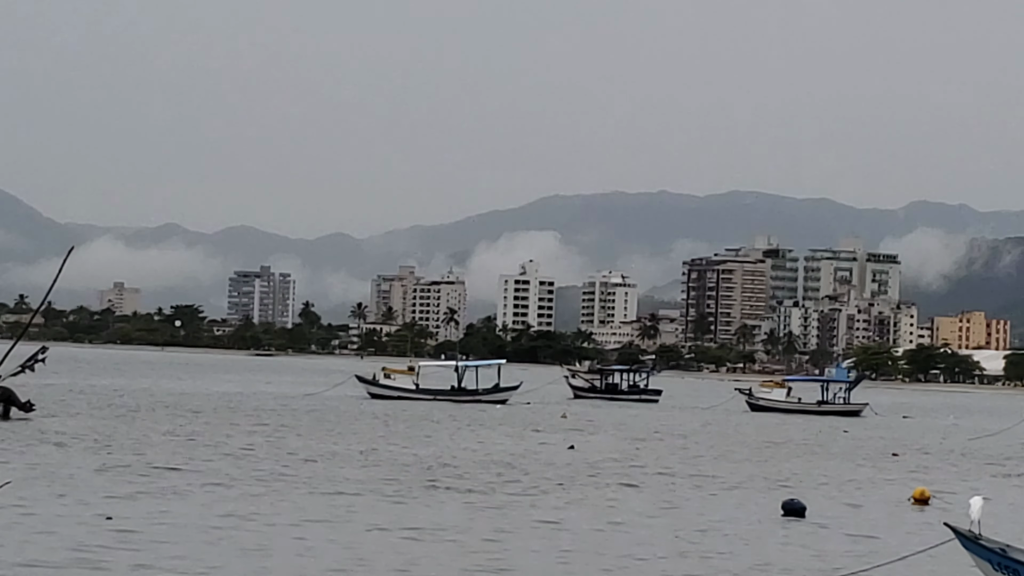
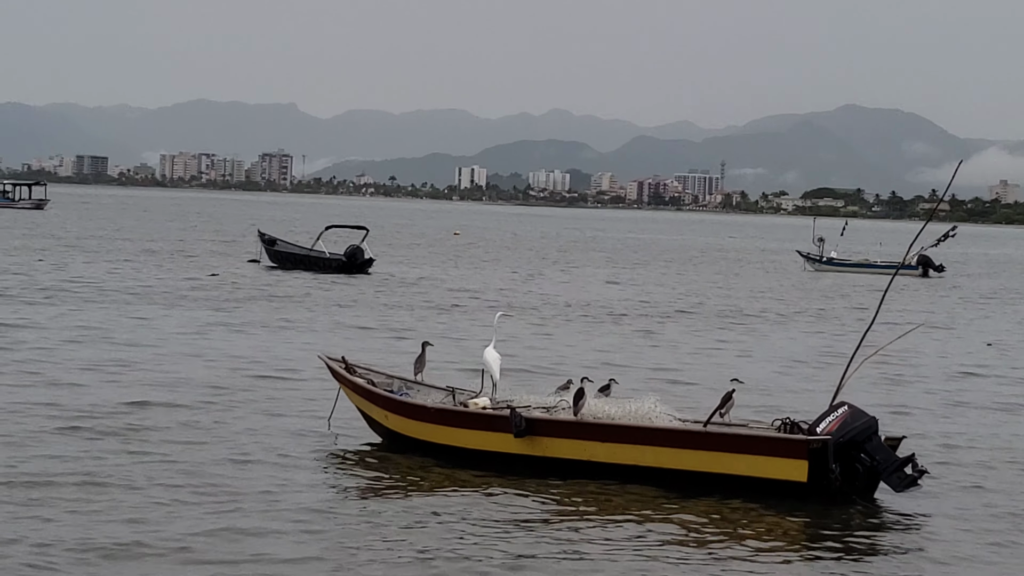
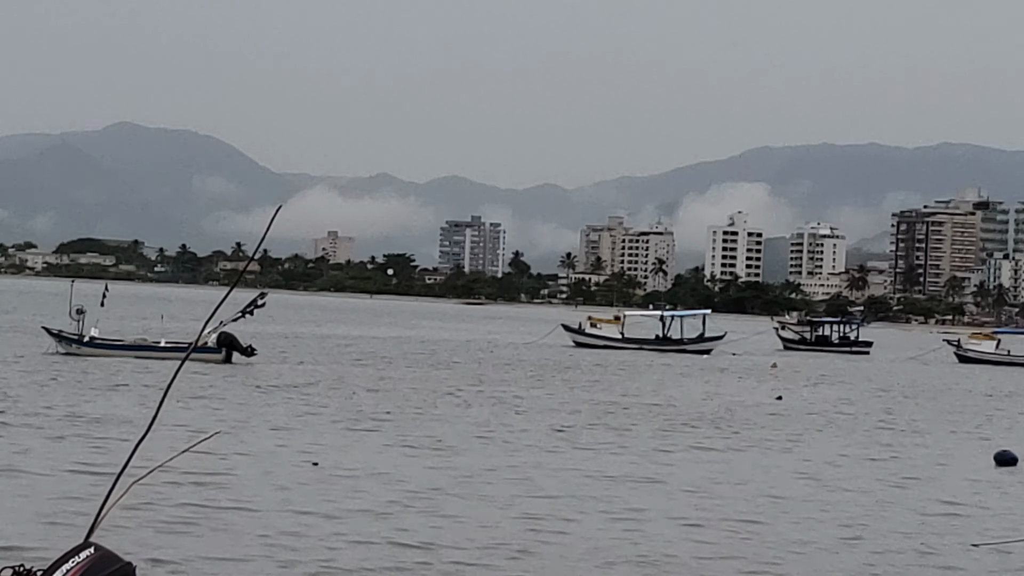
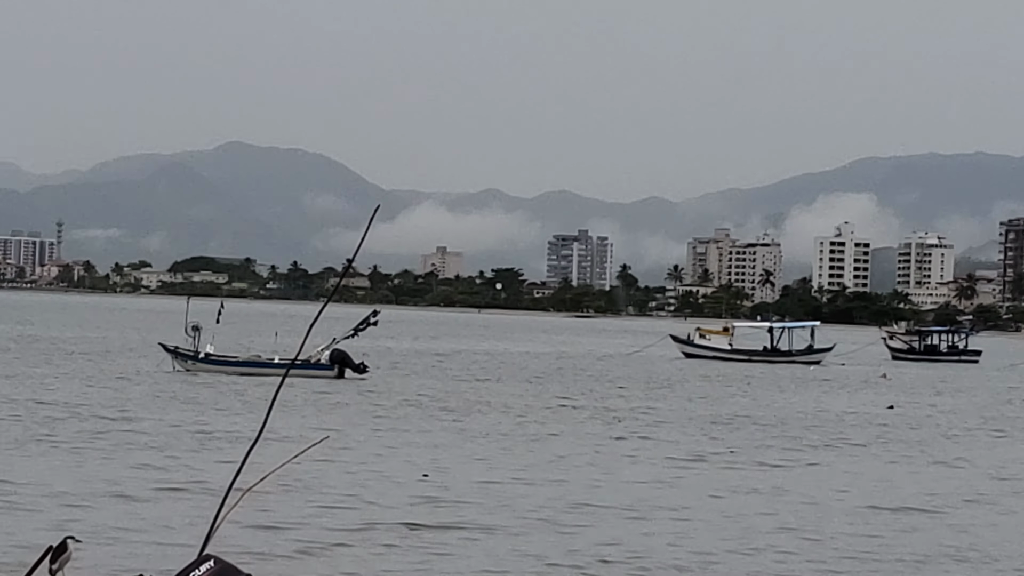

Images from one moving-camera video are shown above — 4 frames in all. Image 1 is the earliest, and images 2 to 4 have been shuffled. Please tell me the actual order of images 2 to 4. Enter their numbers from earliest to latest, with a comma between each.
3, 4, 2
